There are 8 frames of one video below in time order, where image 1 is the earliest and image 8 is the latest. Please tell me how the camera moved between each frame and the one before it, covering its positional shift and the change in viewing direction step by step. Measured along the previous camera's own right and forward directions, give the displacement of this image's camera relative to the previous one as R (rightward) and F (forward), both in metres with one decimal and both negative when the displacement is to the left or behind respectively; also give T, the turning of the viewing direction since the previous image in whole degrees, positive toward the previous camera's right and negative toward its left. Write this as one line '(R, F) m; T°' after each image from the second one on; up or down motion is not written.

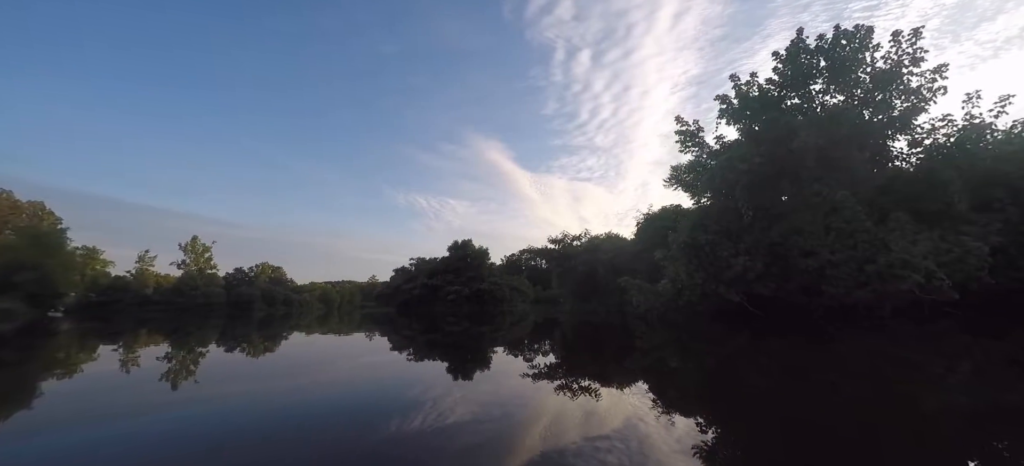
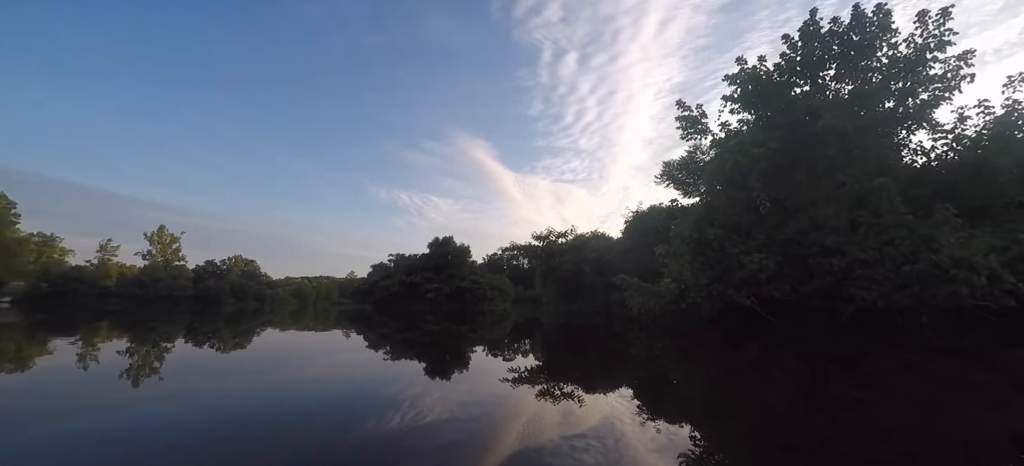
(0.0, +1.6) m; +2°
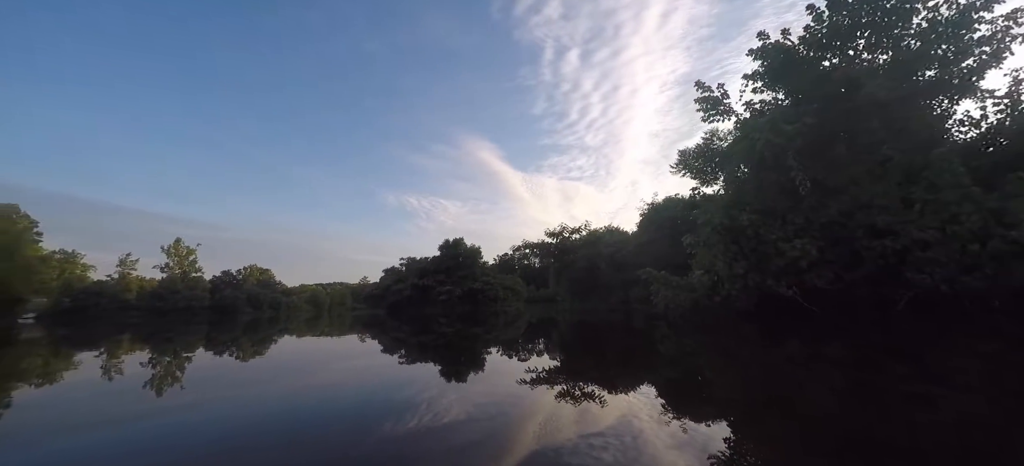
(-0.1, +0.7) m; -1°
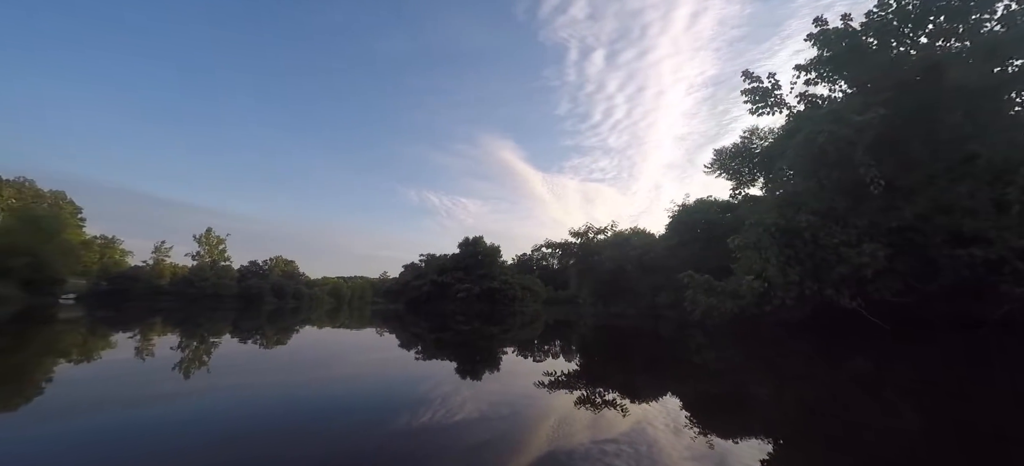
(-0.2, +0.8) m; -3°
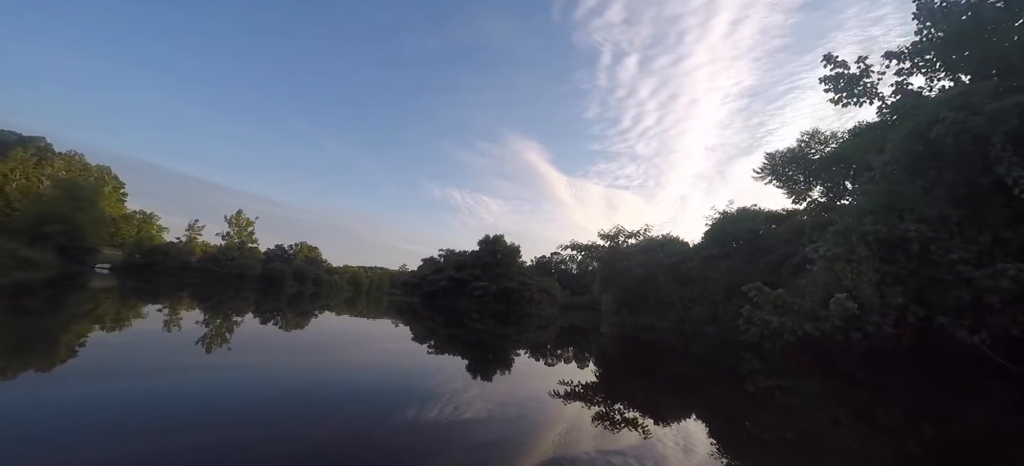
(-0.2, +1.5) m; -3°
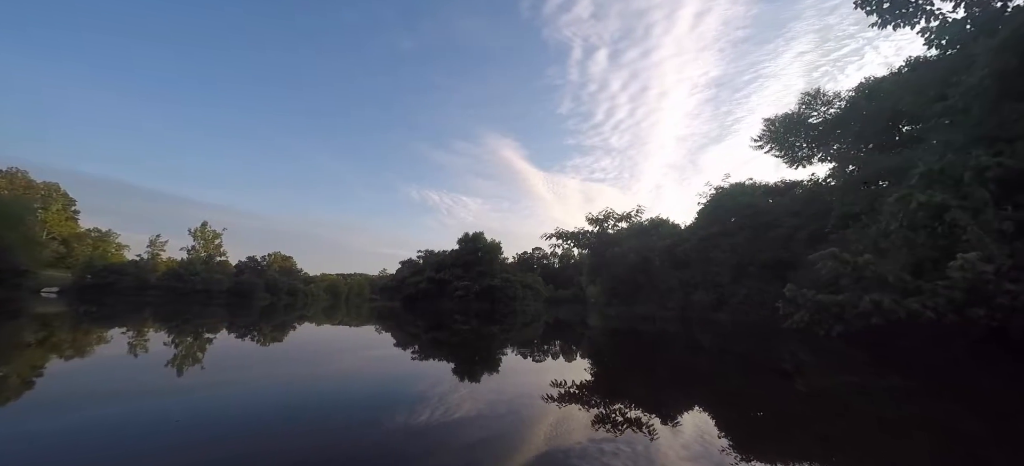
(0.0, +2.2) m; +3°
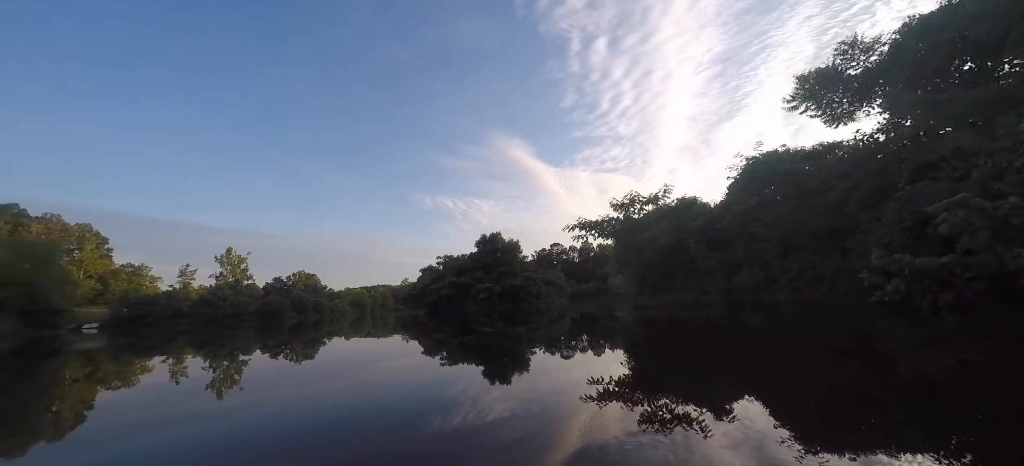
(-0.2, +1.1) m; -2°
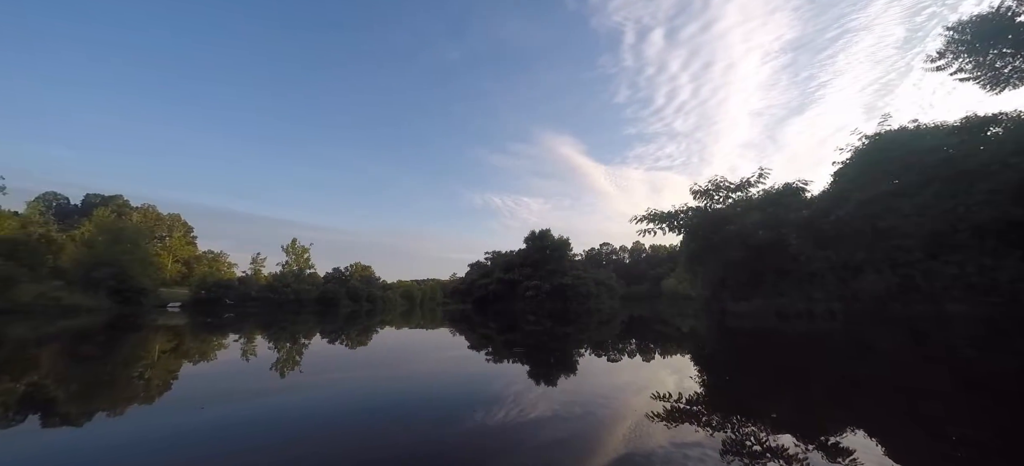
(-0.4, +2.3) m; -6°
